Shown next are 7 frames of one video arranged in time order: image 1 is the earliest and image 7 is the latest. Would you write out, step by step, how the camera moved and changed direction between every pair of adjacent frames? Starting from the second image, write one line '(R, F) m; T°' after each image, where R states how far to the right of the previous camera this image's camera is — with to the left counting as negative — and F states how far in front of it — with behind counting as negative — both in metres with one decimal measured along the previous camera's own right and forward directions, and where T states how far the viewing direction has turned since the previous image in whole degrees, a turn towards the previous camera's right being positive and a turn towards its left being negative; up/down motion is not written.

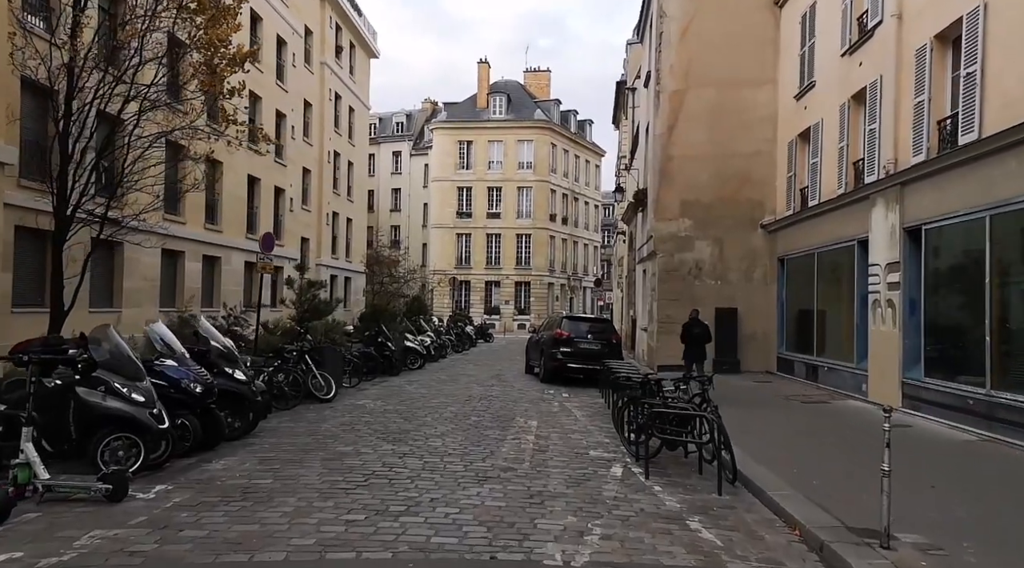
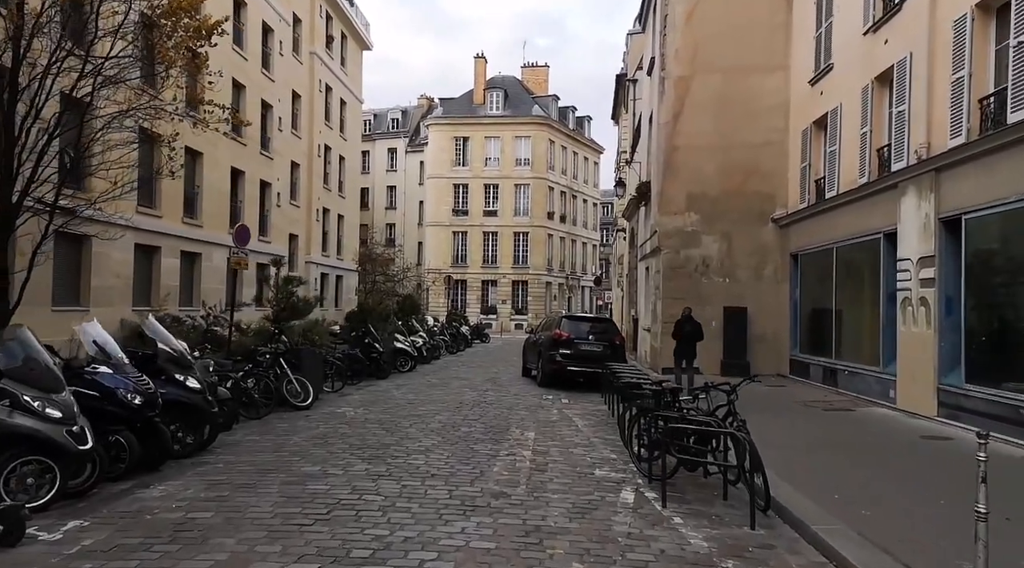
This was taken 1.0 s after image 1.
(0.0, +1.1) m; 0°
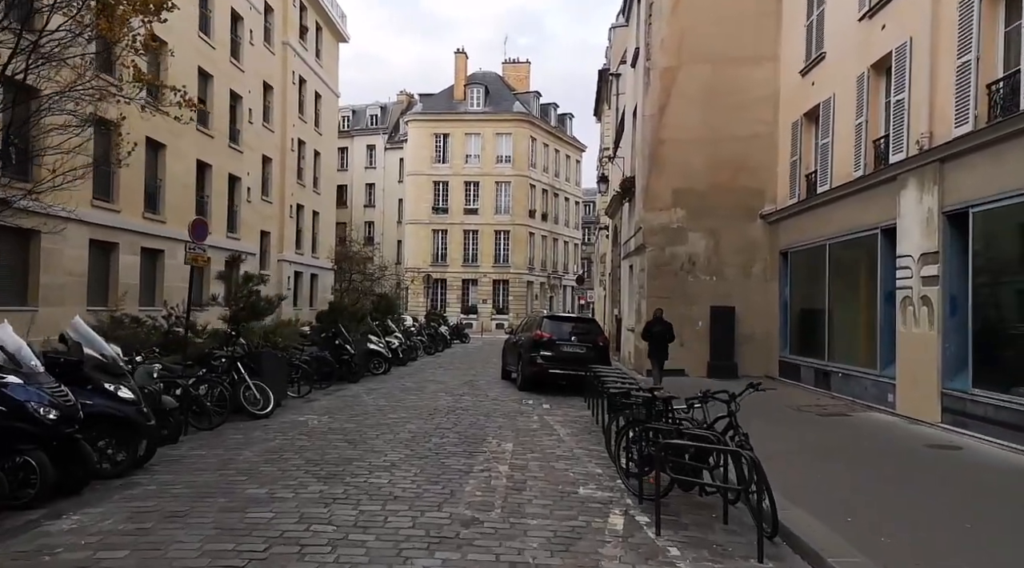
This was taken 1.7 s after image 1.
(+0.1, +0.8) m; +1°
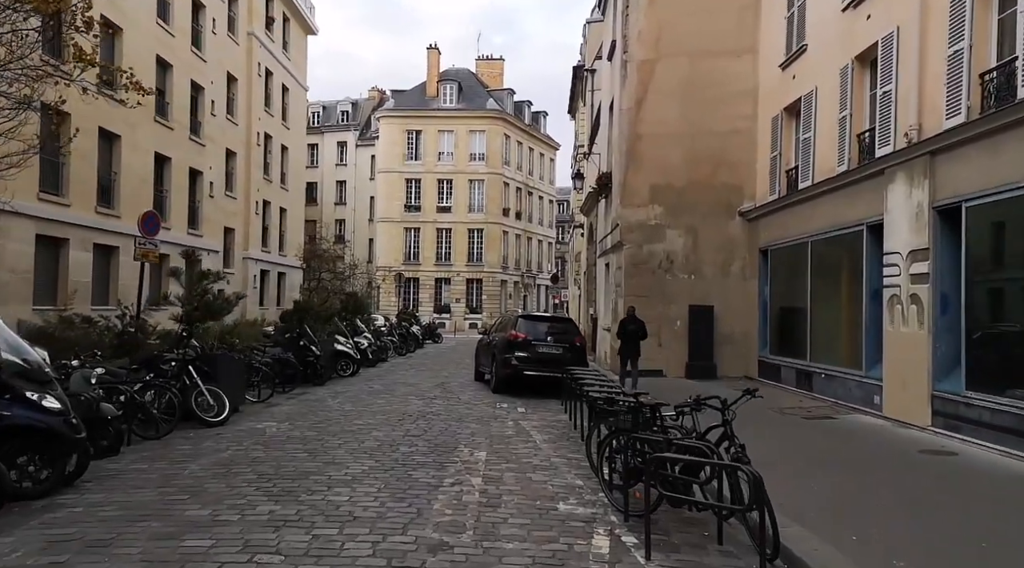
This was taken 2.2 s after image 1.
(0.0, +0.6) m; +2°
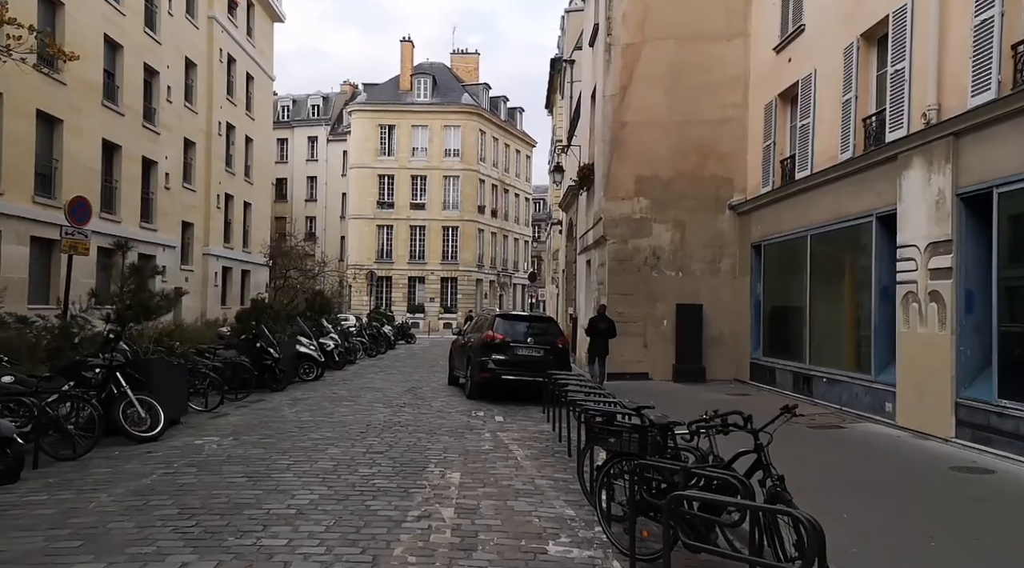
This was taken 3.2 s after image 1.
(0.0, +1.2) m; +2°
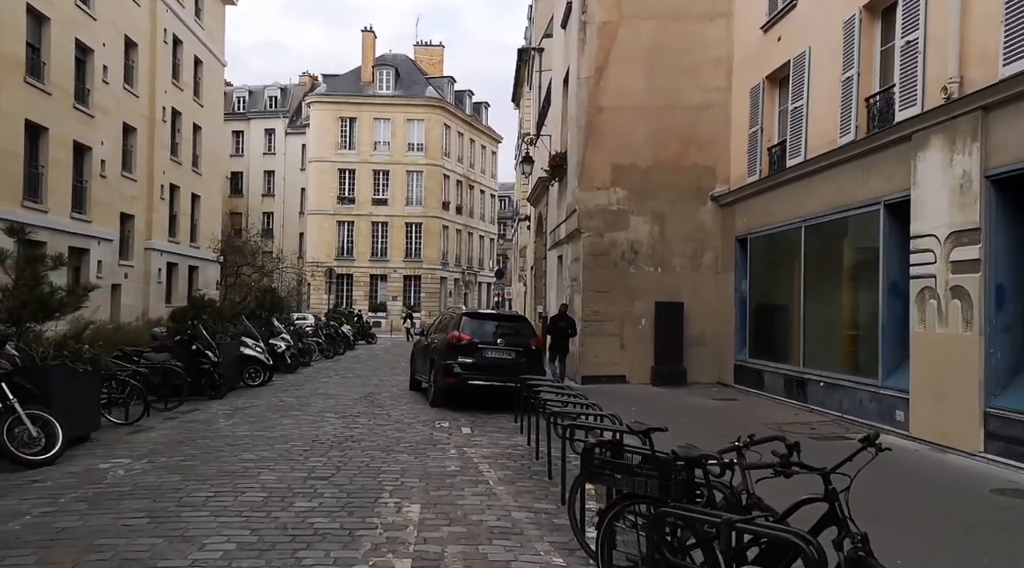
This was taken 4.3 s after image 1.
(-0.1, +1.3) m; +2°
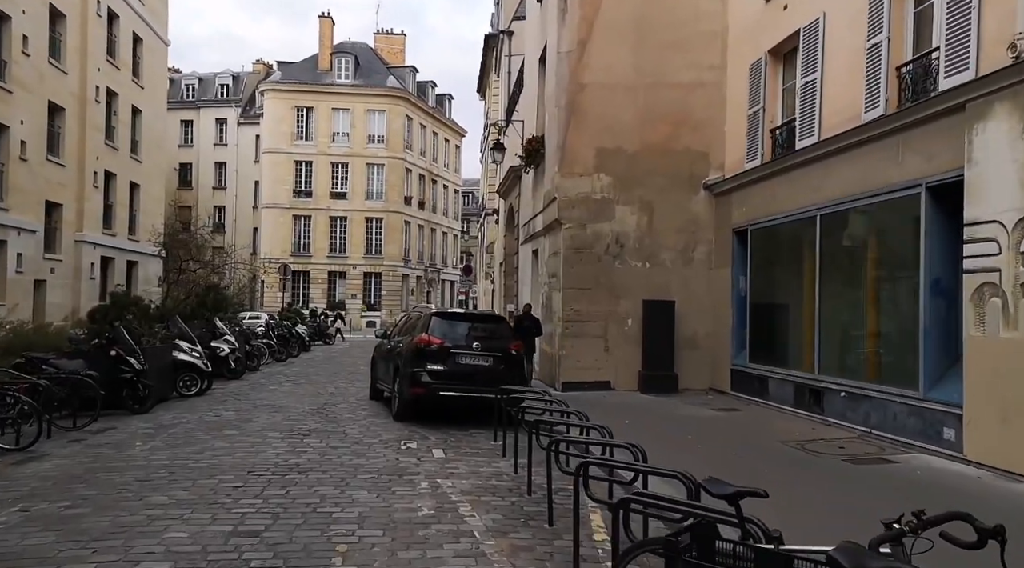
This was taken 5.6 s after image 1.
(-0.2, +1.7) m; +3°
